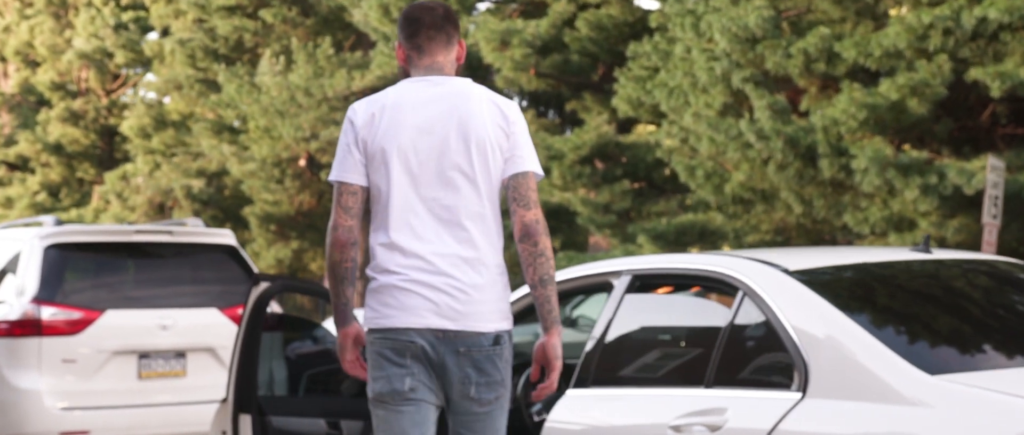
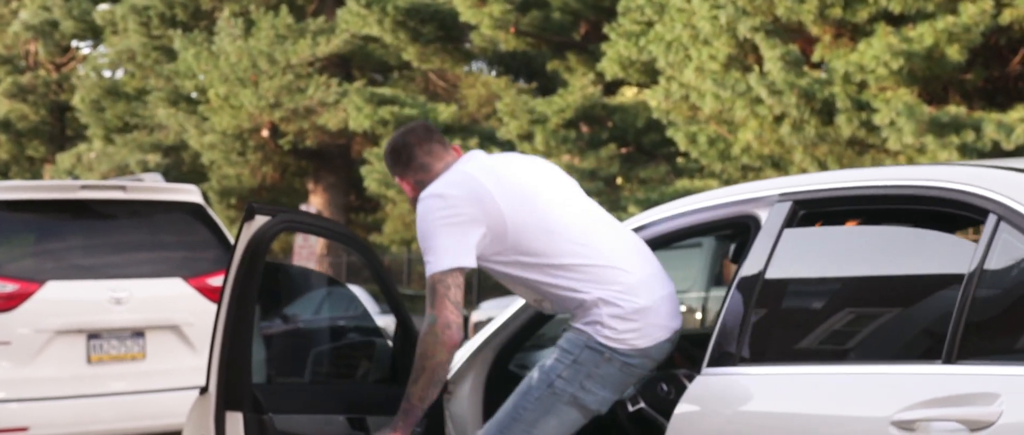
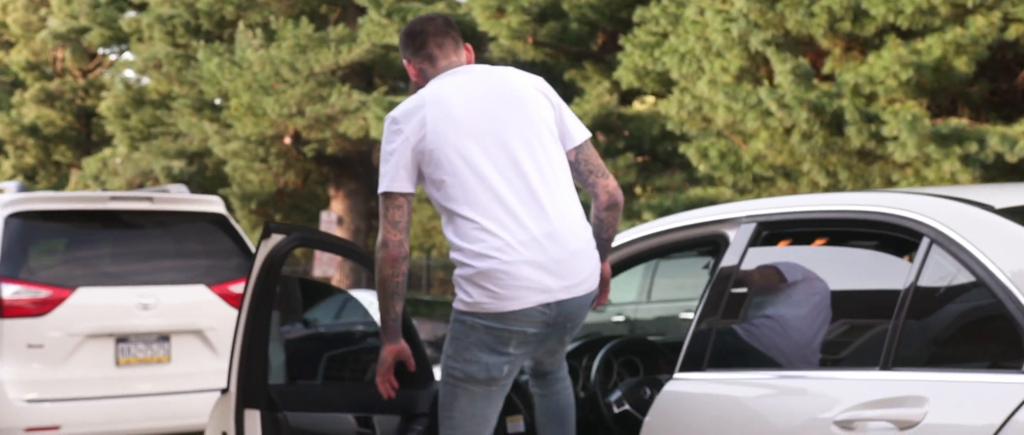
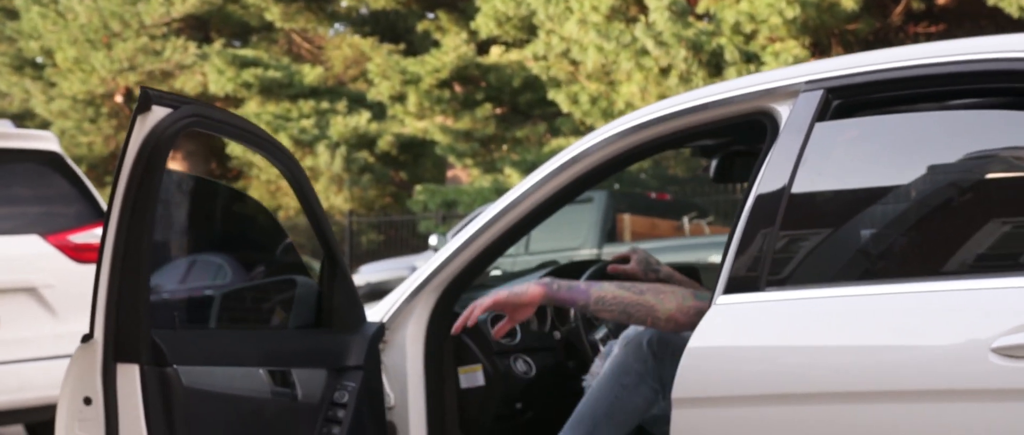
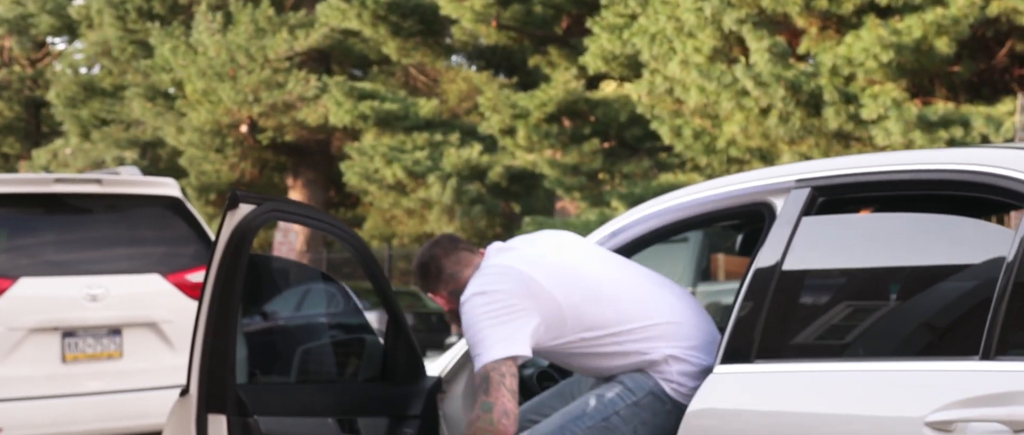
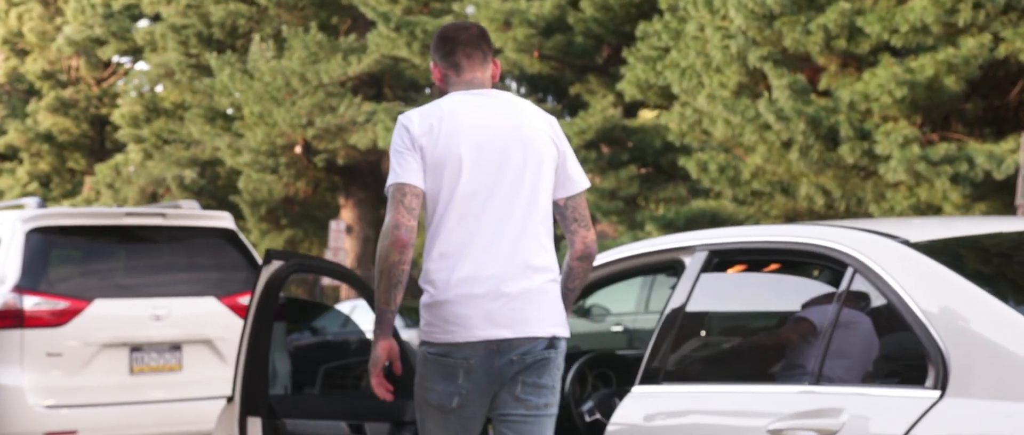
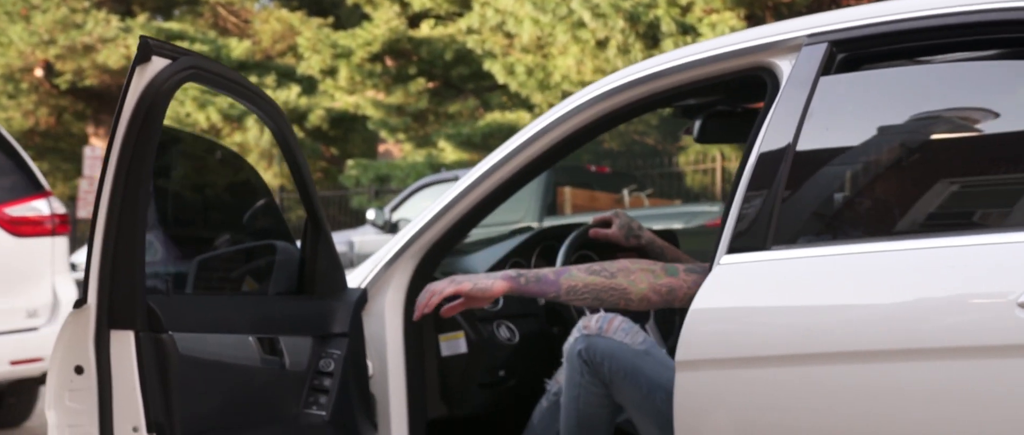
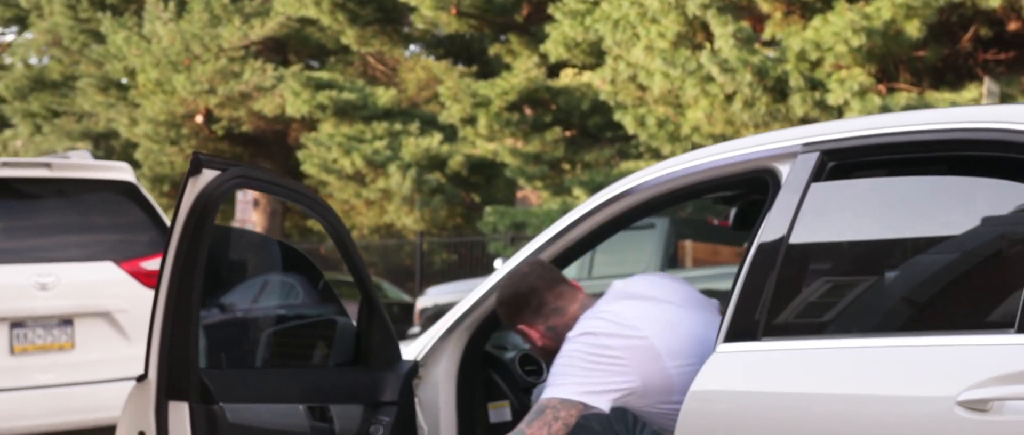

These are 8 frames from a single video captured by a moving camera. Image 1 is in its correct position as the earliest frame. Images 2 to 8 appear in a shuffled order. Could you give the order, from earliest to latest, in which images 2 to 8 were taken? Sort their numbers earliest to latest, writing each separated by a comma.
6, 3, 2, 5, 8, 4, 7
